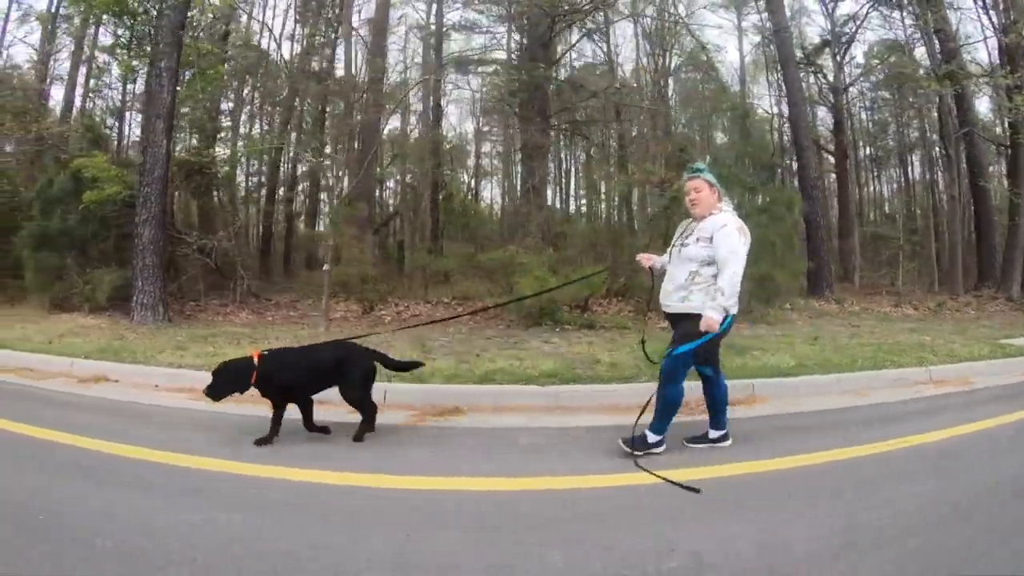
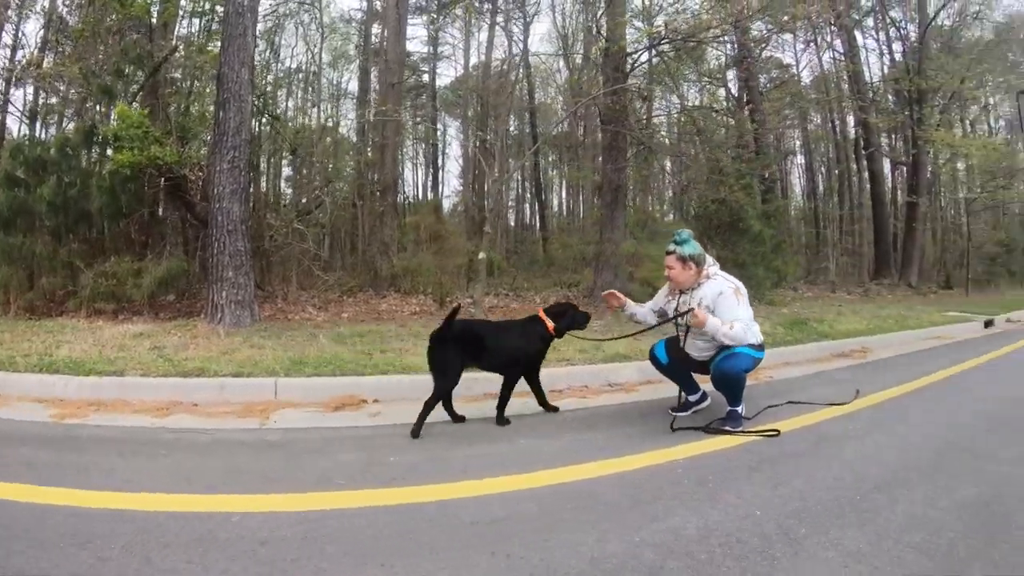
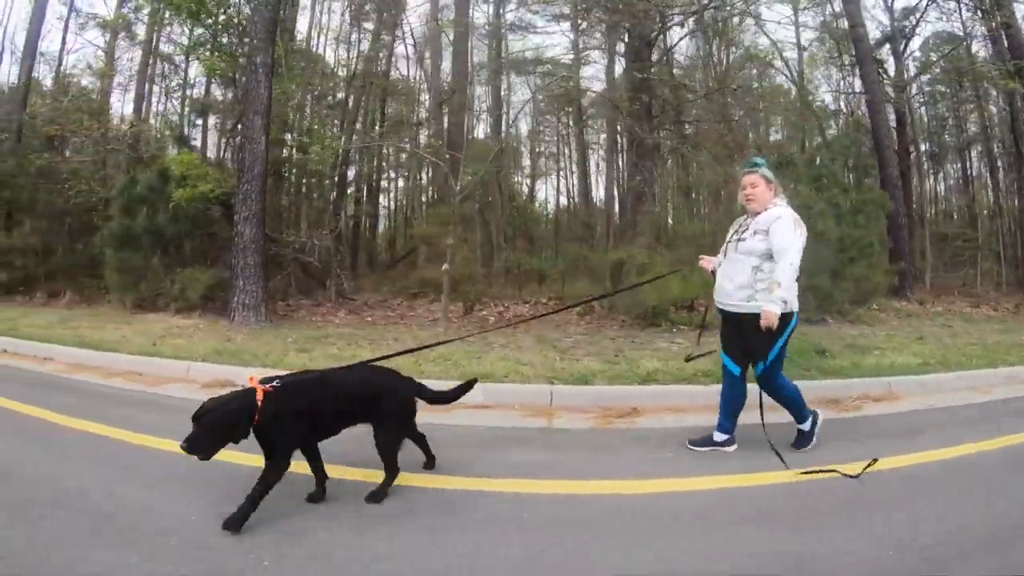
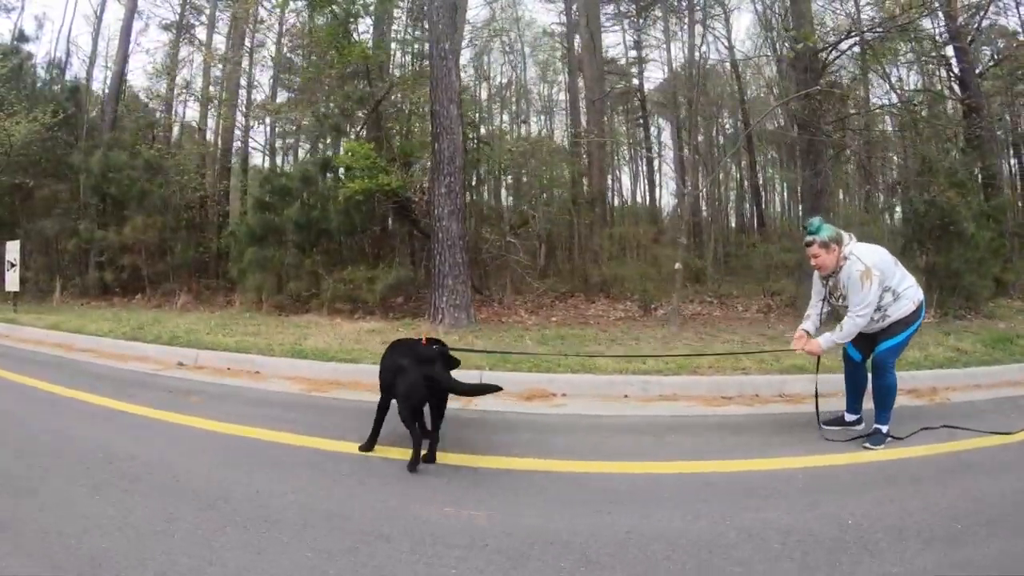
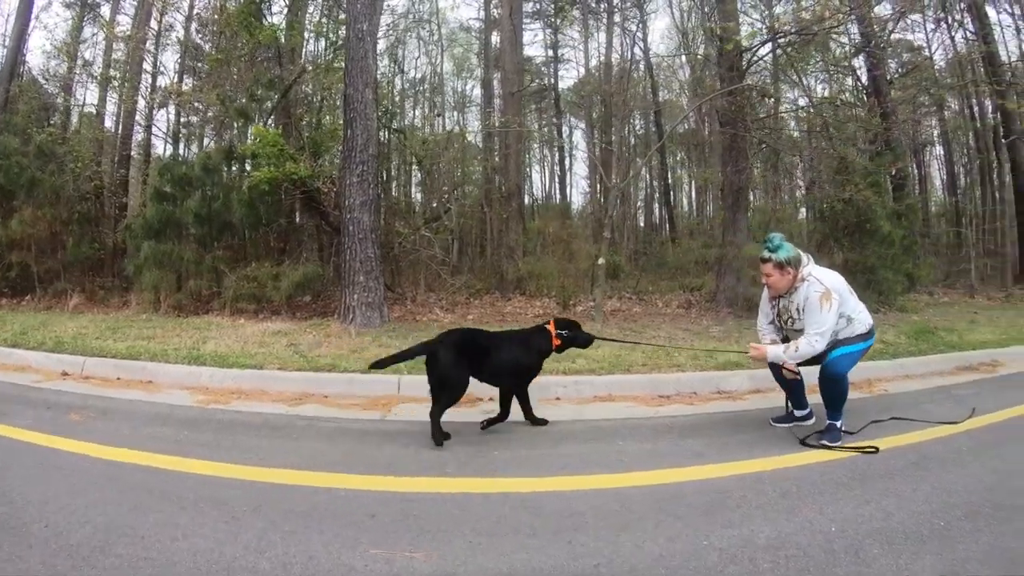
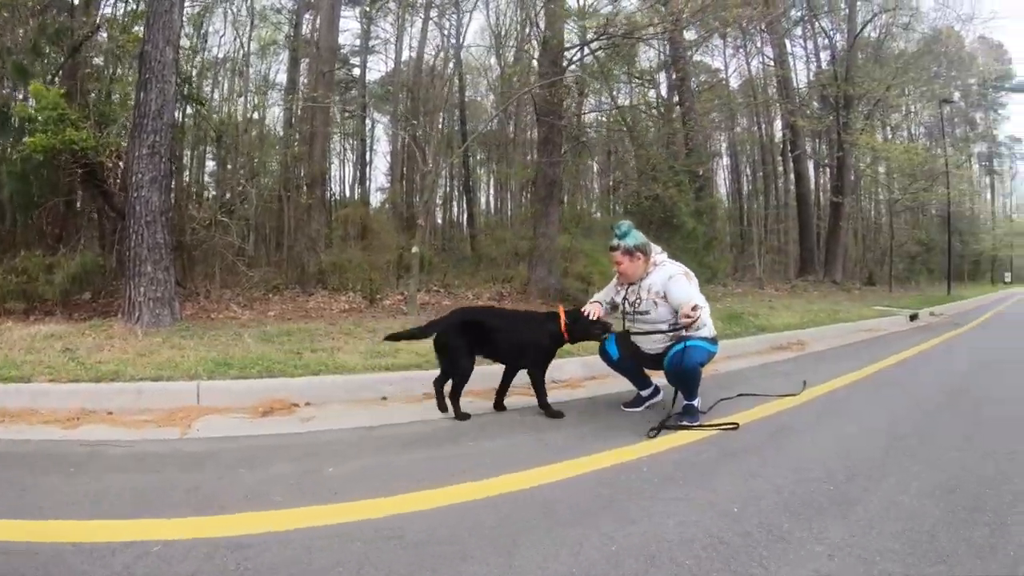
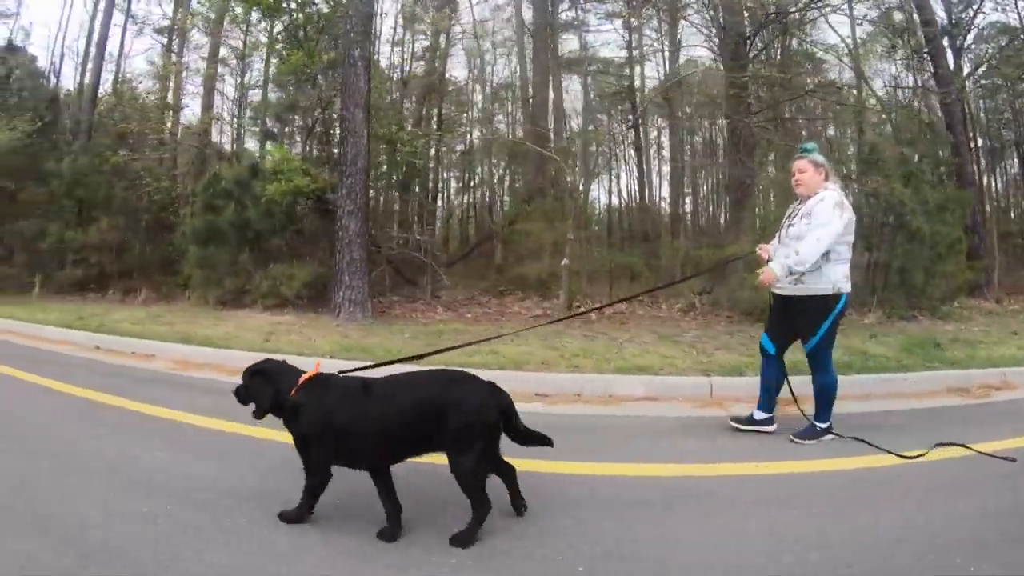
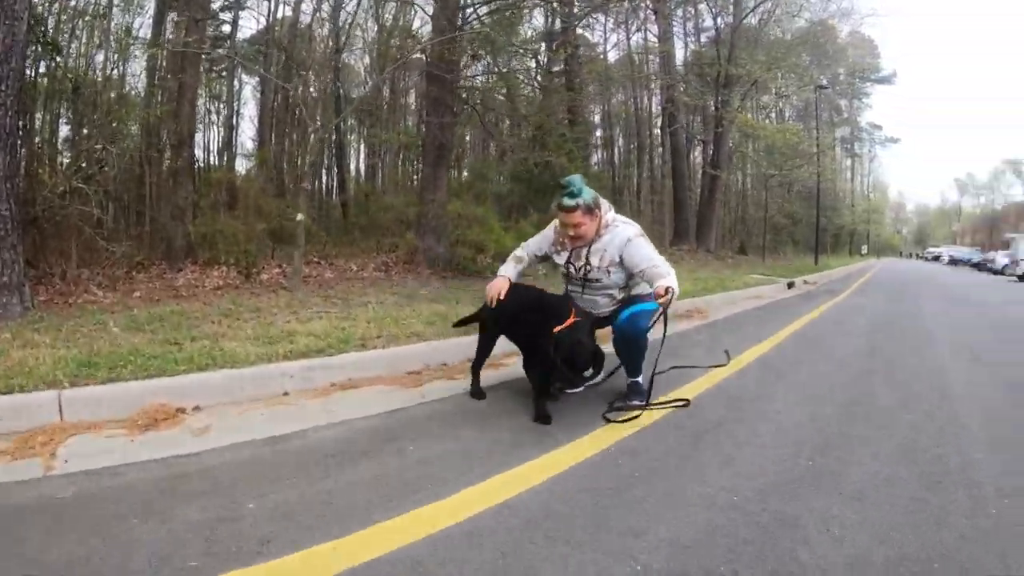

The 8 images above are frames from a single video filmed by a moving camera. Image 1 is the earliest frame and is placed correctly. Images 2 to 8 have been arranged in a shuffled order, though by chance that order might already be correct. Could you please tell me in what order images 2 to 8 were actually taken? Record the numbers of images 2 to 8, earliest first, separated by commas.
3, 7, 4, 5, 2, 6, 8
